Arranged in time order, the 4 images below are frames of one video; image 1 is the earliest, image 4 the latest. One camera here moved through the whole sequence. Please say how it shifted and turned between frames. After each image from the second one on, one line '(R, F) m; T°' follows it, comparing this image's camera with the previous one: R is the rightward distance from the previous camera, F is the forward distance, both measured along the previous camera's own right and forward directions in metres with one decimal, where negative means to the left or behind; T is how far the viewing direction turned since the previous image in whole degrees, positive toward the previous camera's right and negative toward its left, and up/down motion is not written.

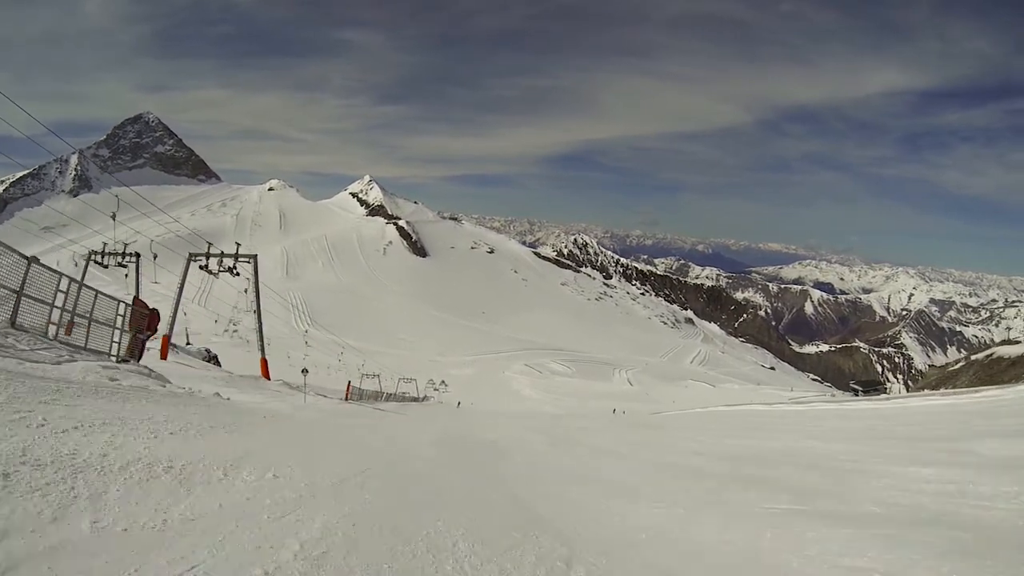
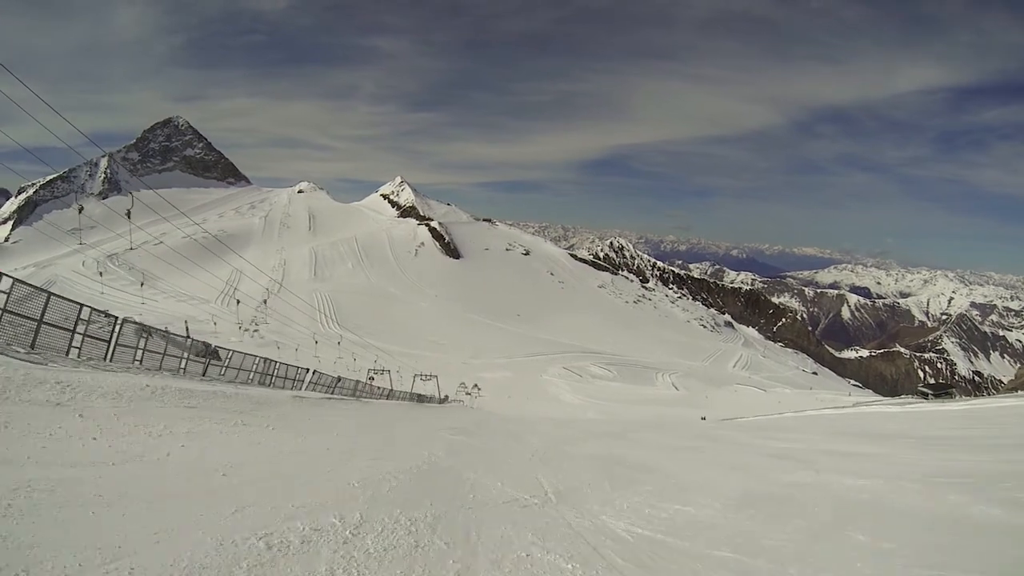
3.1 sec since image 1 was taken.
(-0.2, +2.9) m; -2°
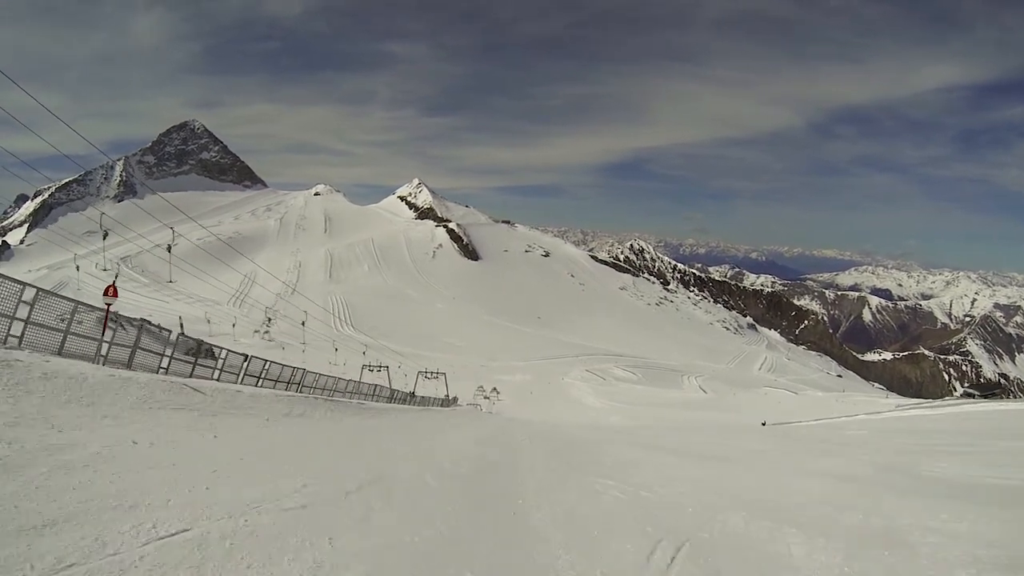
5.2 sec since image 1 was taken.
(-0.1, +1.7) m; -1°
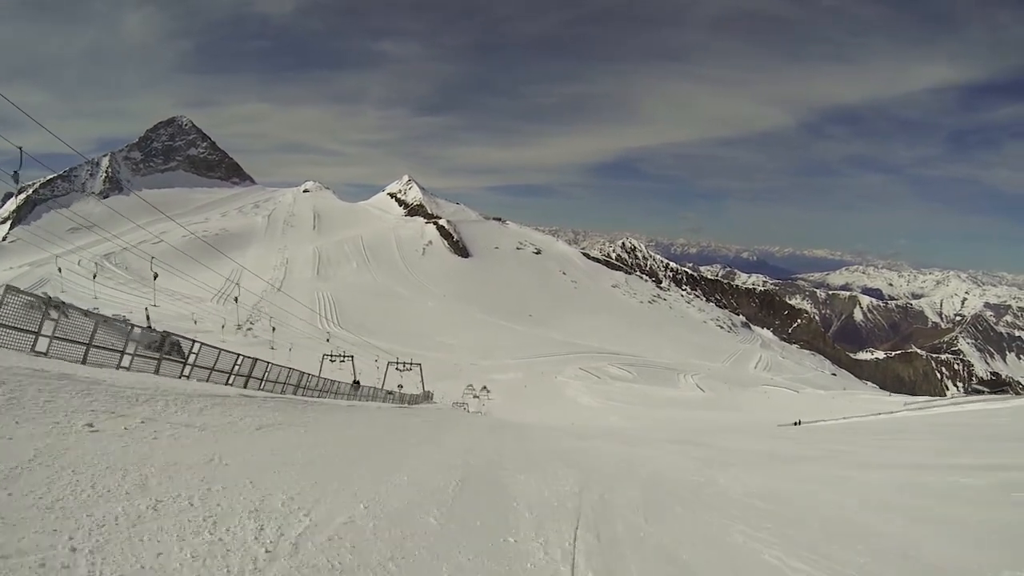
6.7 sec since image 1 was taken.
(0.0, +1.5) m; 0°
